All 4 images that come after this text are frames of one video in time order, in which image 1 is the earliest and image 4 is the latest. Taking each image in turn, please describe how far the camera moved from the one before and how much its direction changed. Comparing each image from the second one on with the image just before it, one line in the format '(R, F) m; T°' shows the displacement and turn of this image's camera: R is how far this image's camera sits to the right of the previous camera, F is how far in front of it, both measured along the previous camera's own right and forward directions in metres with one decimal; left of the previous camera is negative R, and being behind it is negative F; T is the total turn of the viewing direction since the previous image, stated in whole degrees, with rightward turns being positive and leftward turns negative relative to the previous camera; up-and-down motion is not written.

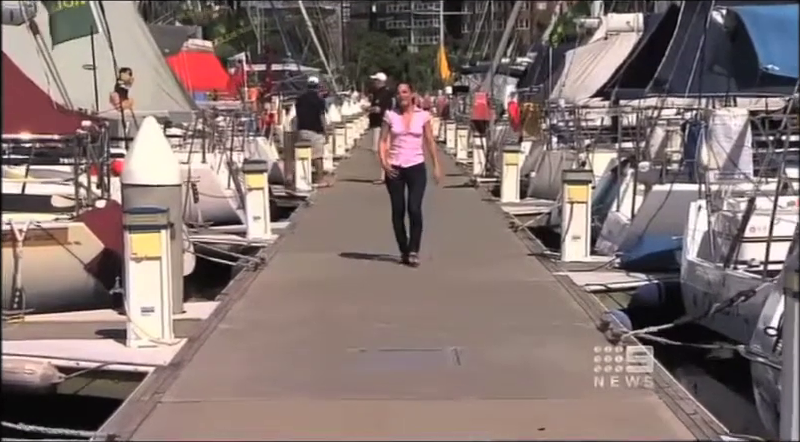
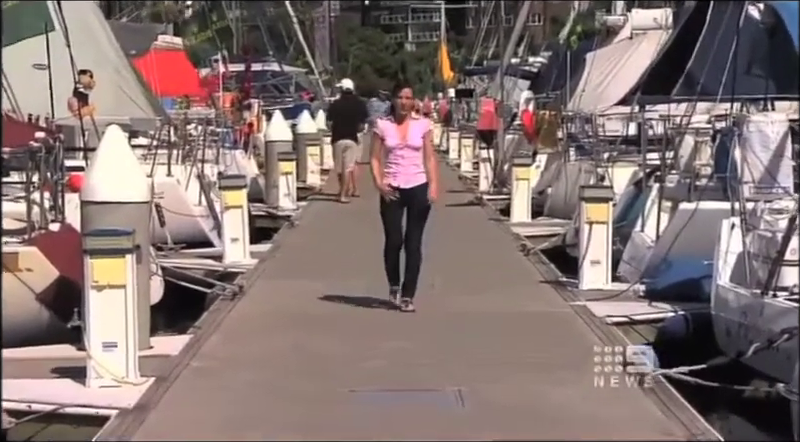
(0.0, +1.6) m; 0°
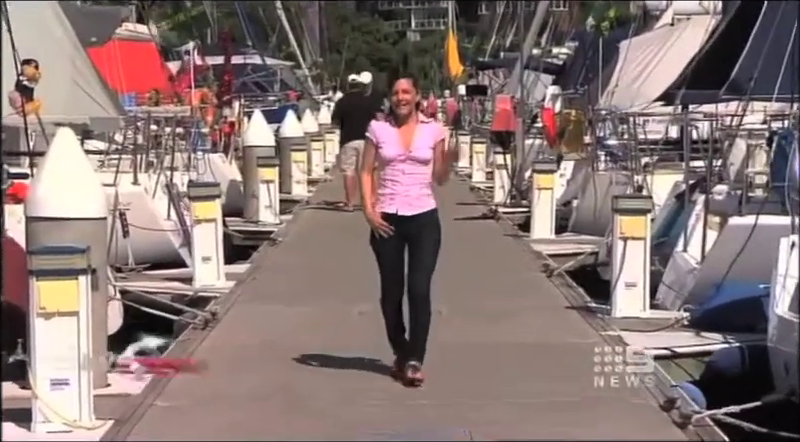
(+0.1, +1.8) m; 0°
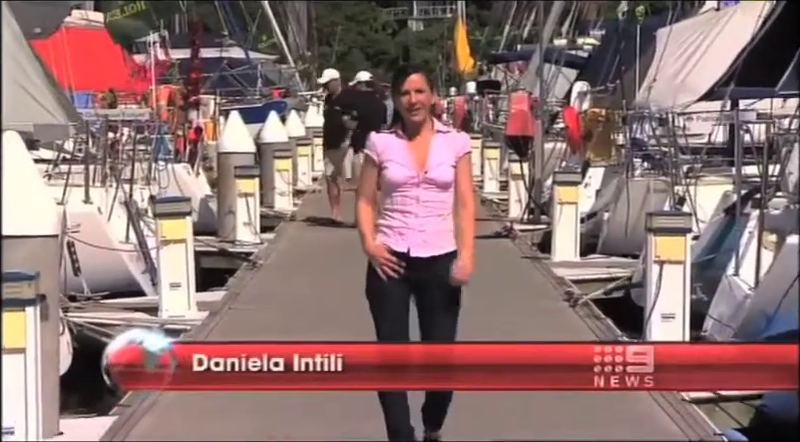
(0.0, +1.5) m; 0°
